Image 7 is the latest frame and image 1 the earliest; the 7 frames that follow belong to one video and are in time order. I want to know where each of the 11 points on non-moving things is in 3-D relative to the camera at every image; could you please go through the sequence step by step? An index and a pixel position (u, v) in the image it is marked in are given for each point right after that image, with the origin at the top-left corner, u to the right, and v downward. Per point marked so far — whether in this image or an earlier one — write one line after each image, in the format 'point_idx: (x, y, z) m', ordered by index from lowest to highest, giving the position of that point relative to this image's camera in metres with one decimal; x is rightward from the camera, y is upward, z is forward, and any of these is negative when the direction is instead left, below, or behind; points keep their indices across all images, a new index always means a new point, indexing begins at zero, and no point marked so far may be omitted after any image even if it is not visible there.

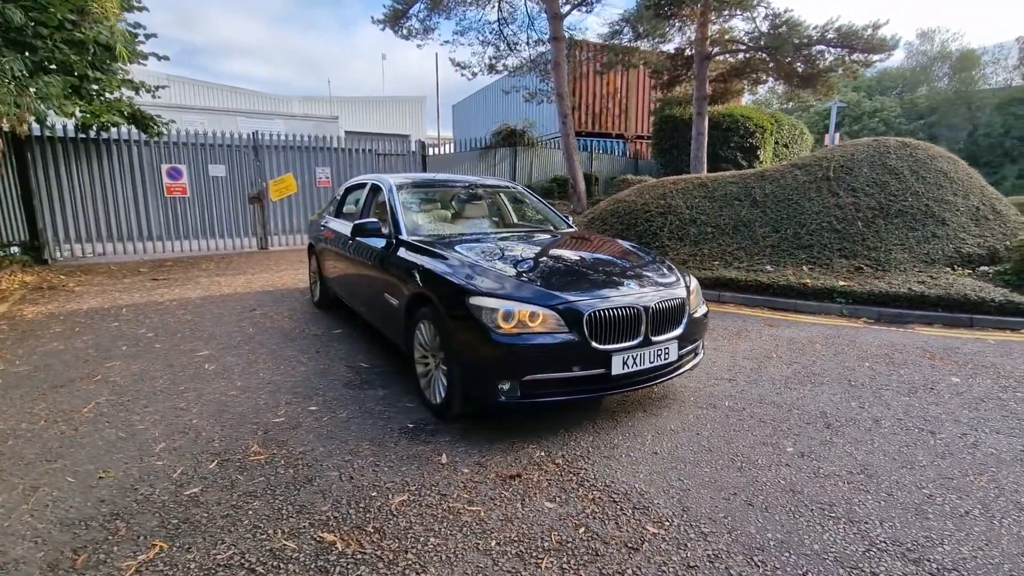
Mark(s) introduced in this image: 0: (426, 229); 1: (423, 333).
0: (-0.7, +0.5, +4.4) m
1: (-0.6, -0.3, +3.6) m
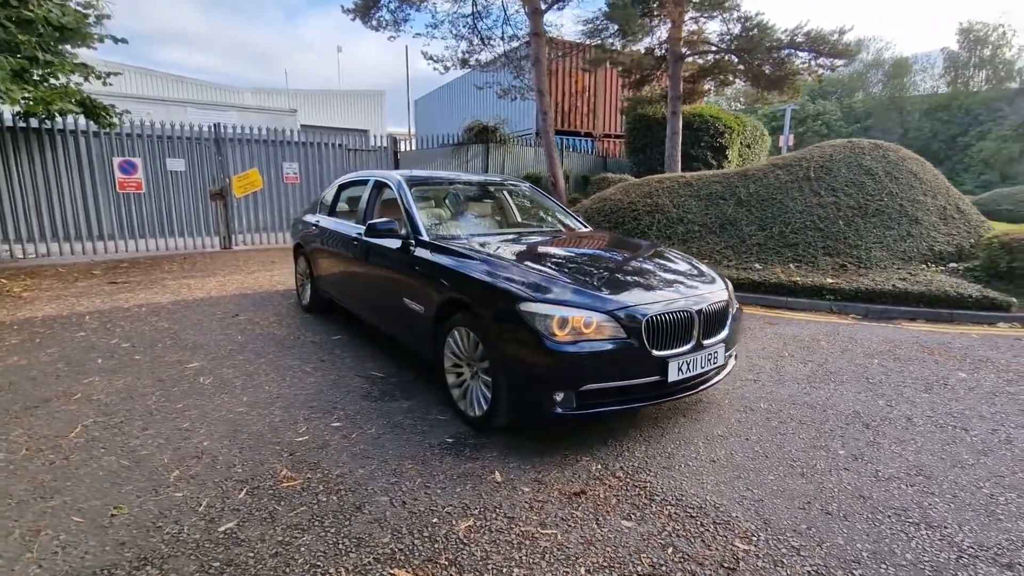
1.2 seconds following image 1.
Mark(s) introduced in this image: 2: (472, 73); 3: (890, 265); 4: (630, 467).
0: (-0.5, +0.5, +4.2) m
1: (-0.3, -0.3, +3.4) m
2: (-1.2, +7.8, +18.7) m
3: (+5.4, +0.3, +7.5) m
4: (+0.7, -1.0, +2.9) m
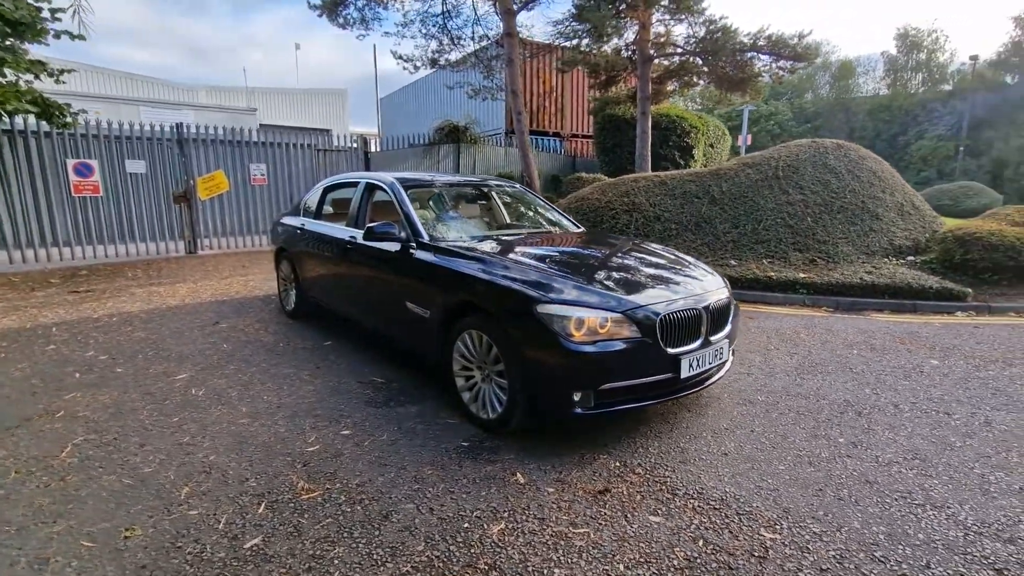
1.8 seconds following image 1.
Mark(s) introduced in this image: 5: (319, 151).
0: (-0.6, +0.5, +4.2) m
1: (-0.3, -0.3, +3.4) m
2: (-2.4, +7.7, +18.6) m
3: (+5.2, +0.4, +7.8) m
4: (+0.8, -1.0, +3.0) m
5: (-4.5, +3.1, +12.0) m
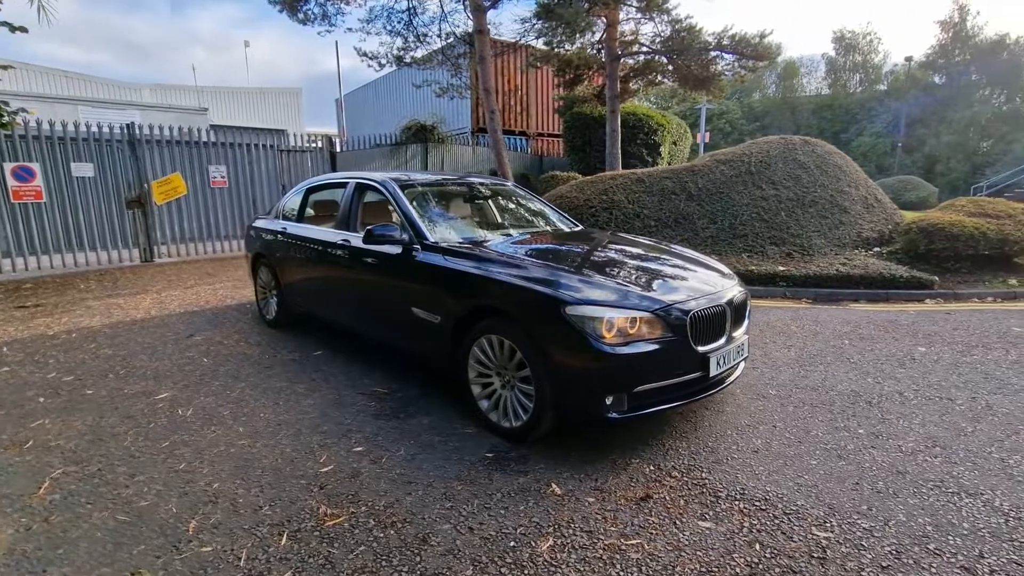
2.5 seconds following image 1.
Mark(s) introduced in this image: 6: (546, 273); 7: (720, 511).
0: (-0.5, +0.4, +4.0) m
1: (-0.2, -0.4, +3.2) m
2: (-3.6, +7.6, +18.2) m
3: (+4.9, +0.6, +8.1) m
4: (+1.0, -1.0, +2.9) m
5: (-5.1, +3.0, +11.5) m
6: (+0.2, +0.1, +3.1) m
7: (+1.0, -1.1, +2.5) m
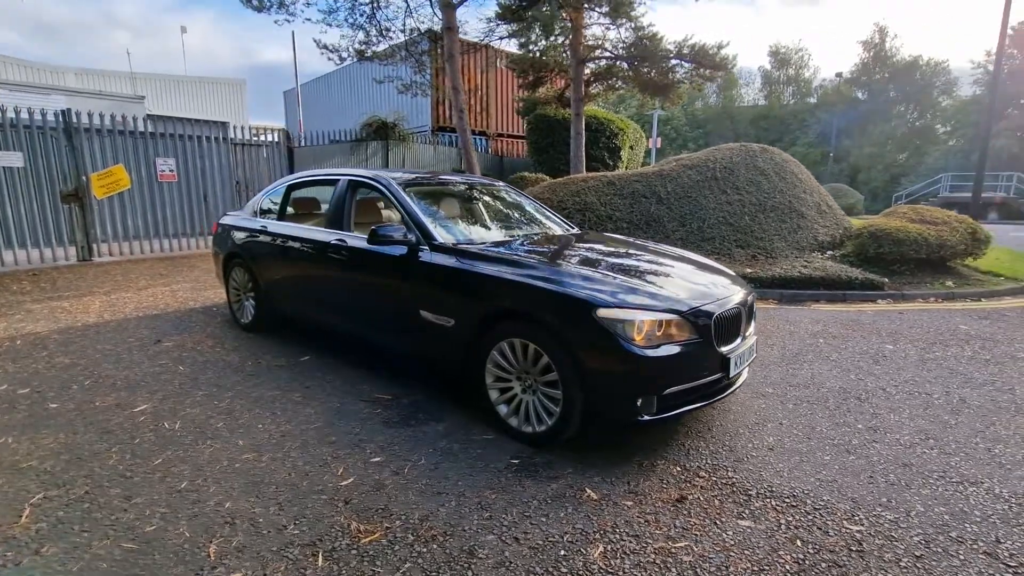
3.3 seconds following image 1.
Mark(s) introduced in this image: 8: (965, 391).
0: (-0.5, +0.4, +3.9) m
1: (0.0, -0.4, +3.2) m
2: (-5.0, +7.6, +17.7) m
3: (+4.5, +0.5, +8.5) m
4: (+1.1, -1.0, +2.9) m
5: (-5.8, +3.0, +10.9) m
6: (+0.3, +0.1, +3.1) m
7: (+1.2, -1.1, +2.6) m
8: (+3.6, -0.8, +4.1) m
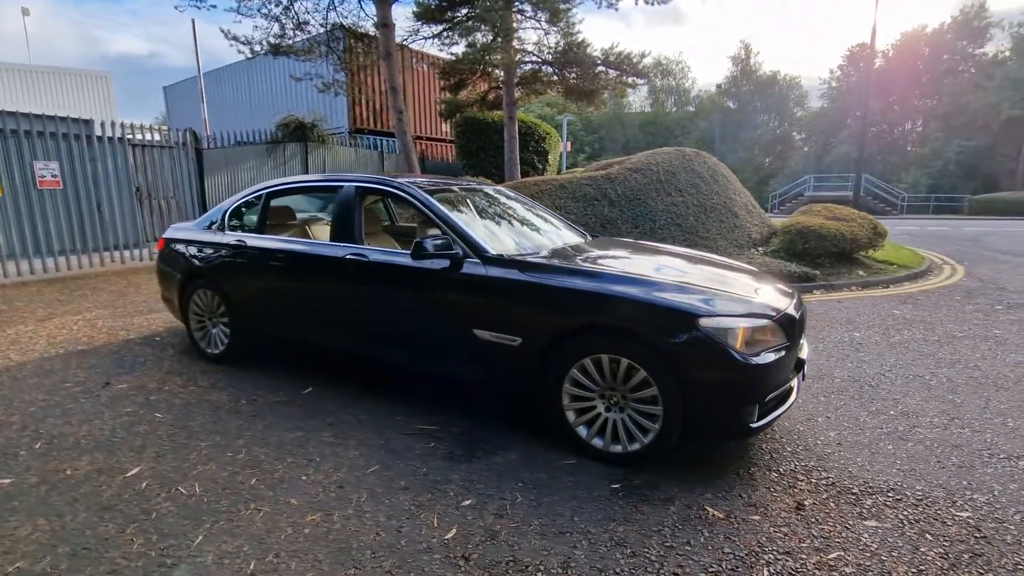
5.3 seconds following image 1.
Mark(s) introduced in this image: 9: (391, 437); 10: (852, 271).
0: (-0.2, +0.3, +3.6) m
1: (+0.4, -0.5, +3.0) m
2: (-7.6, +7.2, +16.3) m
3: (+3.8, +0.6, +9.1) m
4: (+1.6, -1.0, +3.0) m
5: (-6.8, +2.6, +9.5) m
6: (+0.8, 0.0, +3.0) m
7: (+1.8, -1.1, +2.6) m
8: (+3.8, -0.7, +4.6) m
9: (-0.7, -0.9, +3.2) m
10: (+6.0, +0.3, +9.2) m
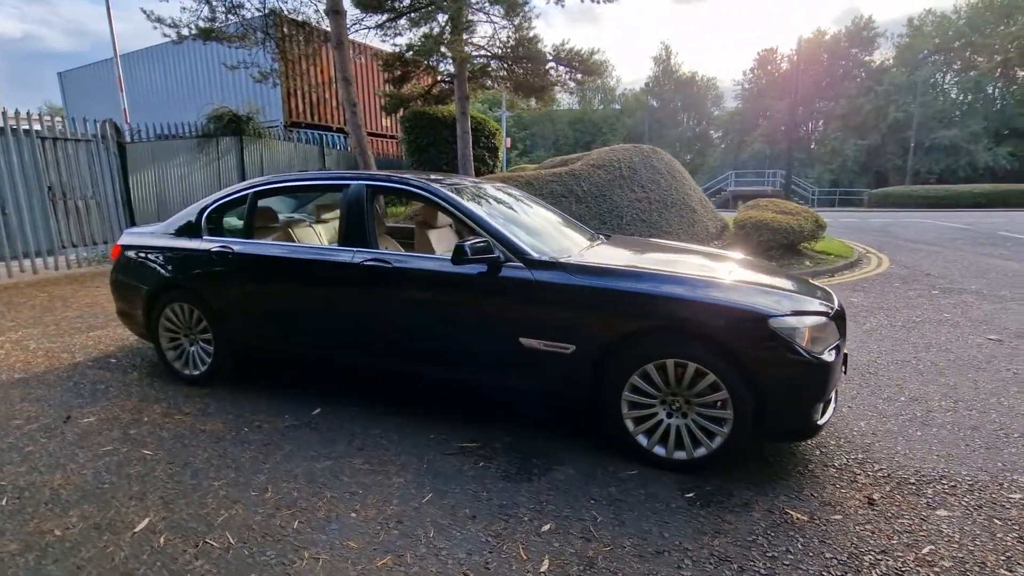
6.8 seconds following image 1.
0: (0.0, +0.3, +3.4) m
1: (+0.7, -0.5, +2.8) m
2: (-9.2, +7.0, +14.9) m
3: (+3.3, +0.7, +9.3) m
4: (+1.9, -1.0, +3.0) m
5: (-7.4, +2.4, +8.3) m
6: (+1.1, 0.0, +2.9) m
7: (+2.2, -1.1, +2.7) m
8: (+3.9, -0.6, +4.9) m
9: (-0.4, -1.0, +3.0) m
10: (+5.4, +0.5, +9.8) m
